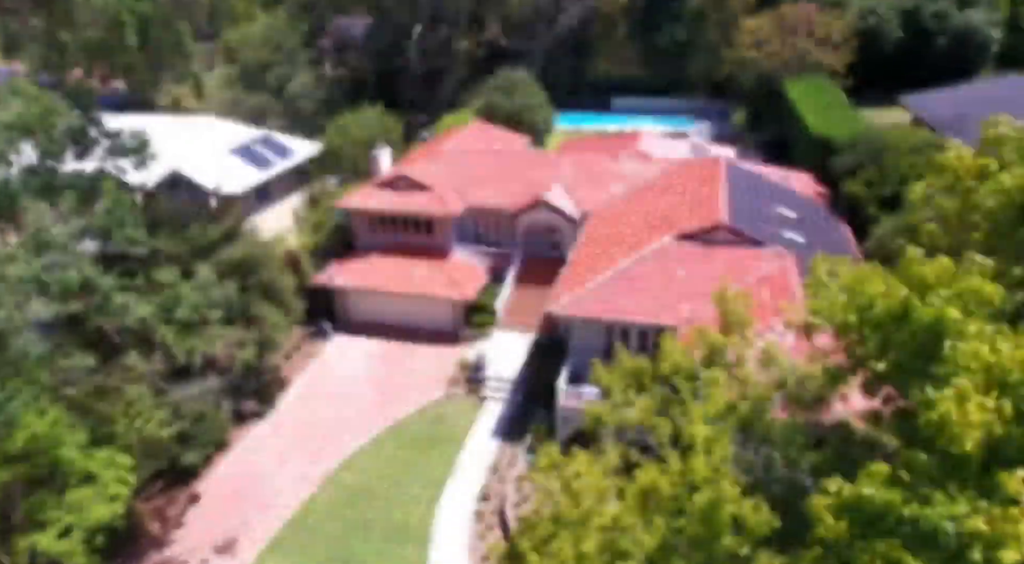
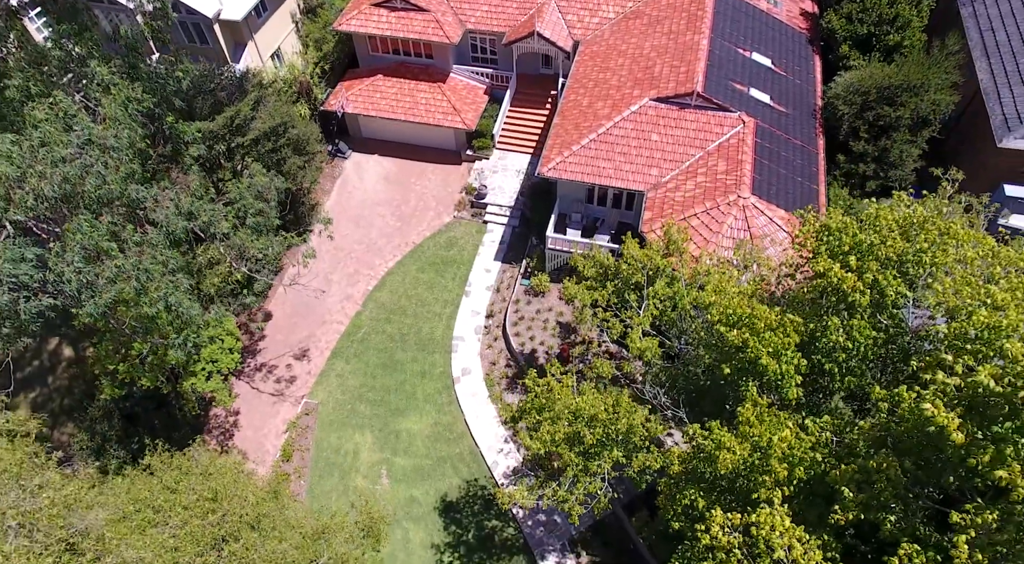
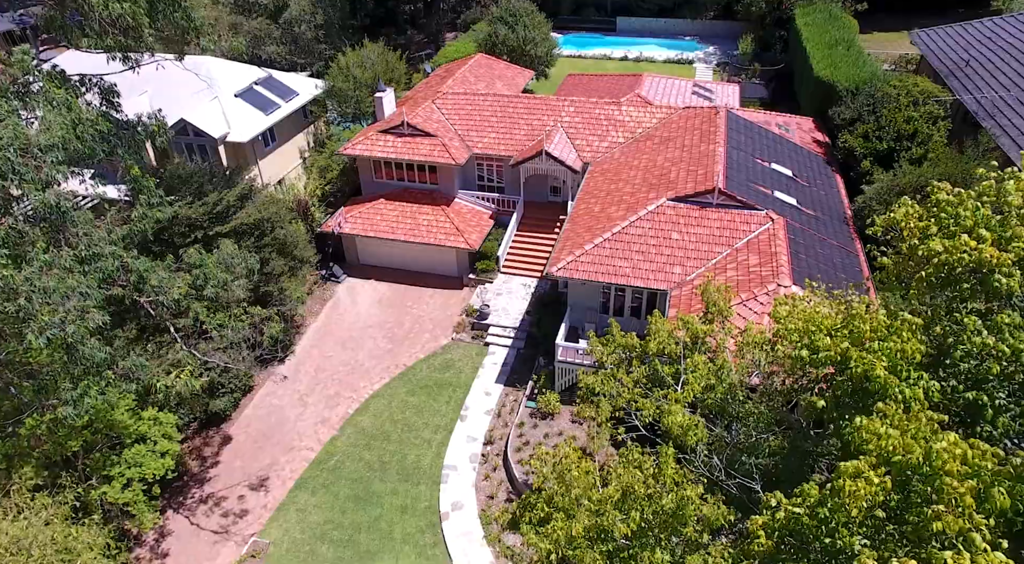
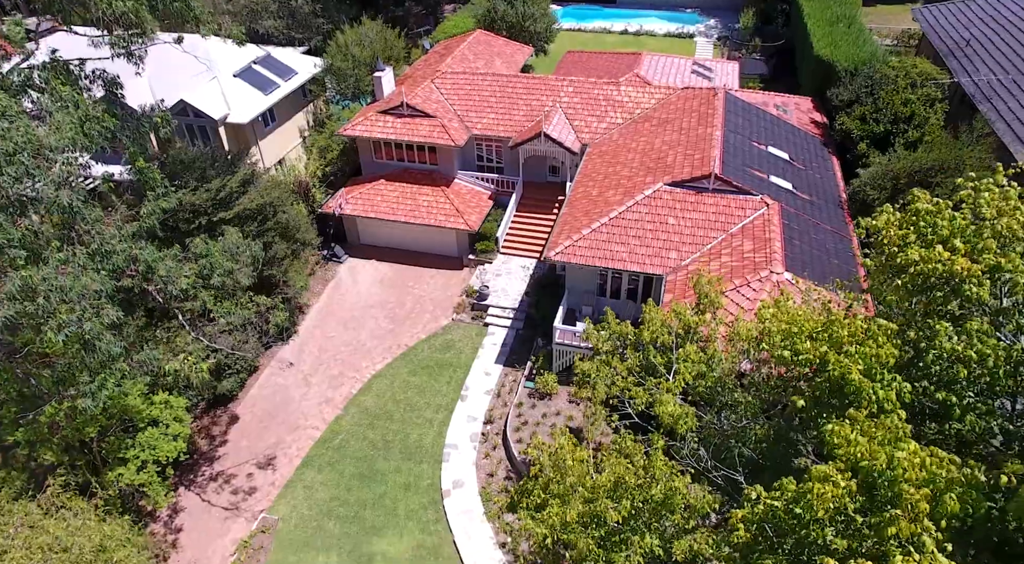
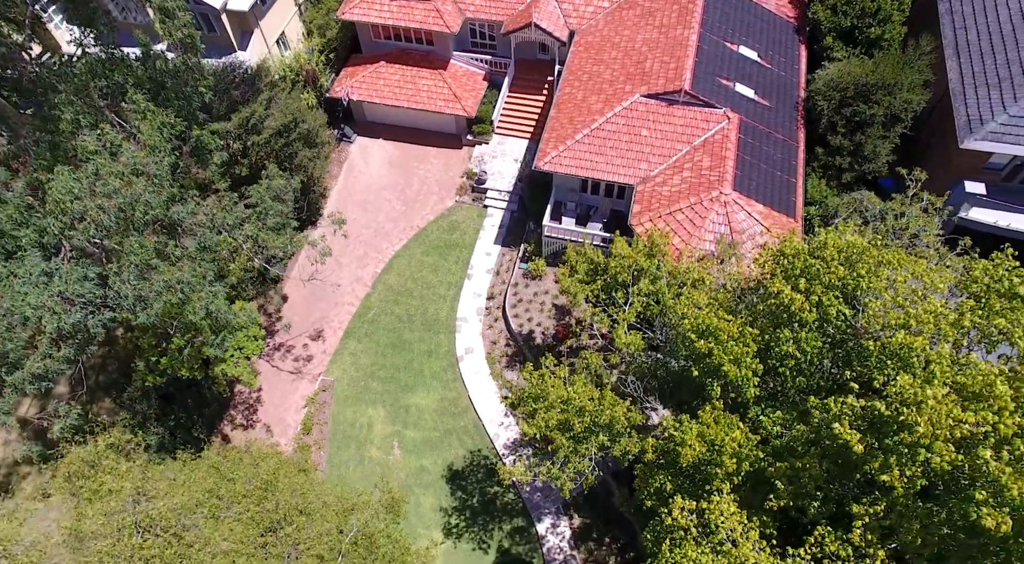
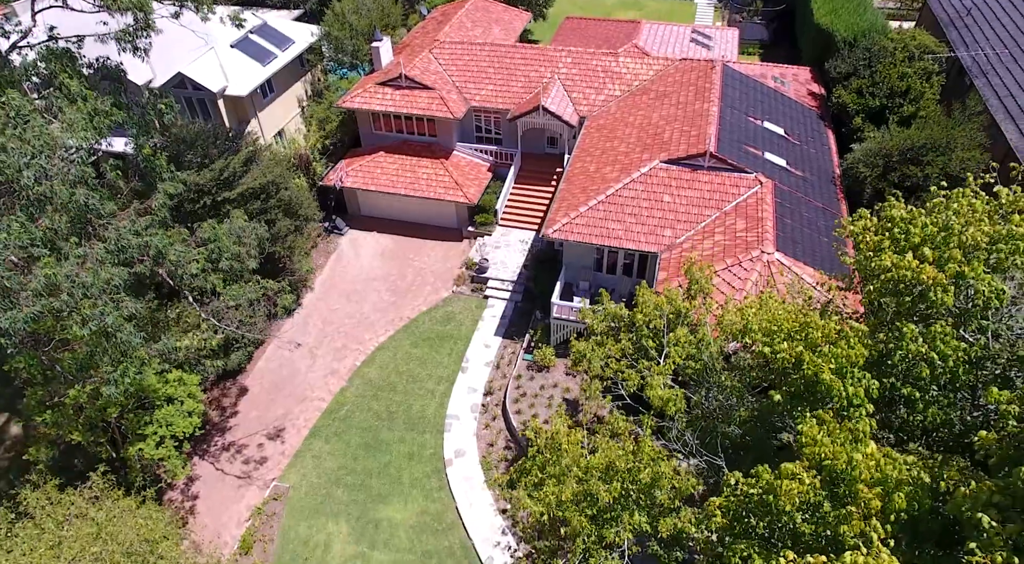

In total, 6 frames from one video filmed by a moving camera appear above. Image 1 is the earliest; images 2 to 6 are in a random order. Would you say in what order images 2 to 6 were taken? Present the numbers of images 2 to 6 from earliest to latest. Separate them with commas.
3, 4, 6, 2, 5
